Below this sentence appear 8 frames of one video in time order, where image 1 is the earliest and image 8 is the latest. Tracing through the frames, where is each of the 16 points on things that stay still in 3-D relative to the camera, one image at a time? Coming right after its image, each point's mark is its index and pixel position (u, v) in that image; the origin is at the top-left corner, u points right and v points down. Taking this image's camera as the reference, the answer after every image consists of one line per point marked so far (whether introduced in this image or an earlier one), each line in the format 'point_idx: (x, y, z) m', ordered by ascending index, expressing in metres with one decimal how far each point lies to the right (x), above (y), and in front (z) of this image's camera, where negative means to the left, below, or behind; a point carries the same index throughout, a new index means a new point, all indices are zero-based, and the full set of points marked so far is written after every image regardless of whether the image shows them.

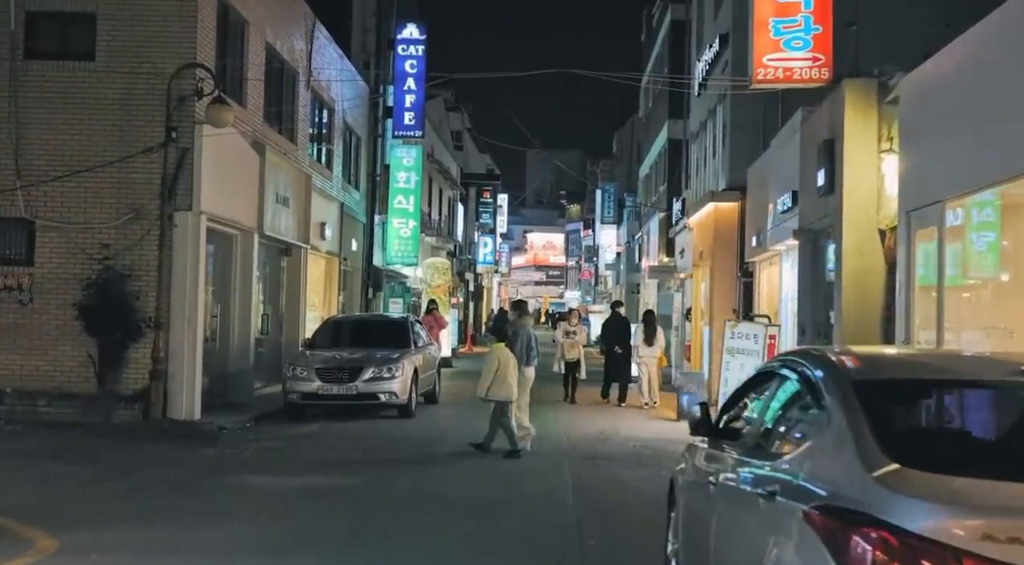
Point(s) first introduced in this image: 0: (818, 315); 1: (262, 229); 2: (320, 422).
0: (+4.1, -0.4, +14.6) m
1: (-4.5, +1.0, +19.6) m
2: (-3.0, -2.2, +17.1) m
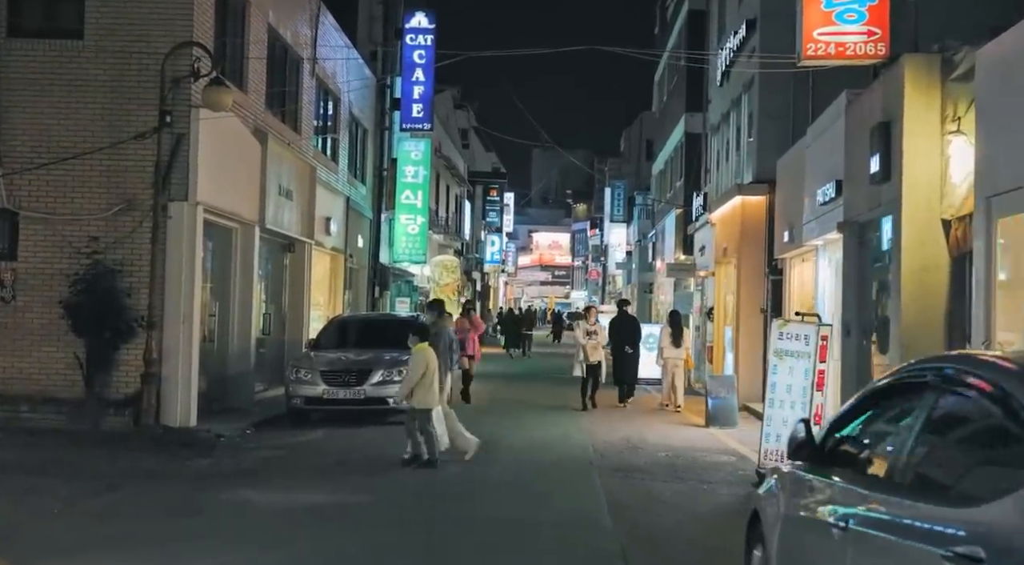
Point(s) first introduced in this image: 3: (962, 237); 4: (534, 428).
0: (+4.3, -0.4, +13.4) m
1: (-4.2, +1.0, +18.5) m
2: (-2.7, -2.1, +16.0) m
3: (+4.4, +0.4, +10.7) m
4: (+0.3, -2.1, +15.7) m
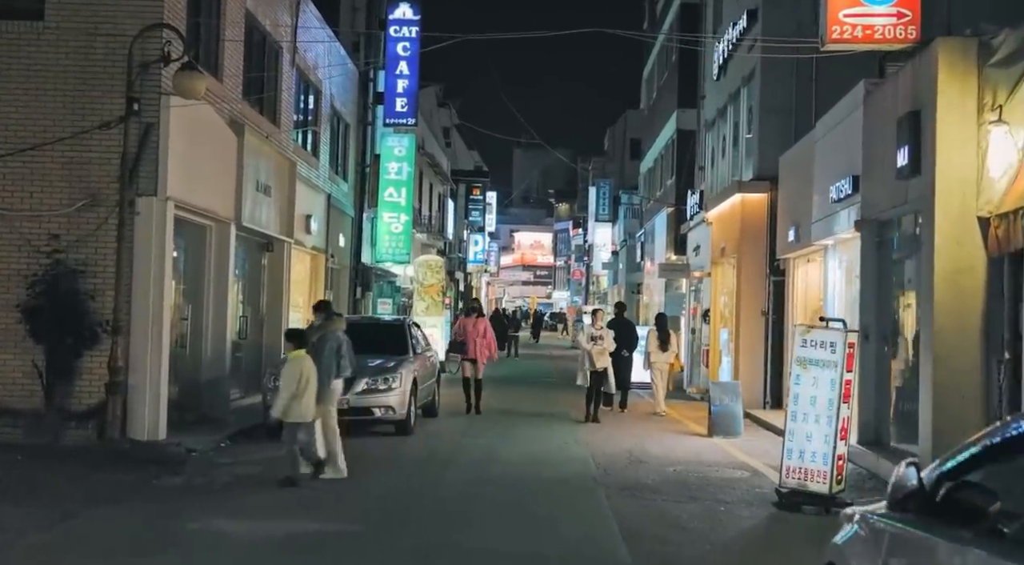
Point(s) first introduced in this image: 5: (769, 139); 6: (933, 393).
0: (+4.3, -0.4, +12.5) m
1: (-4.4, +1.0, +17.4) m
2: (-2.8, -2.2, +15.0) m
3: (+4.4, +0.4, +9.8) m
4: (+0.2, -2.1, +14.7) m
5: (+4.7, +2.6, +19.9) m
6: (+3.9, -1.0, +10.1) m
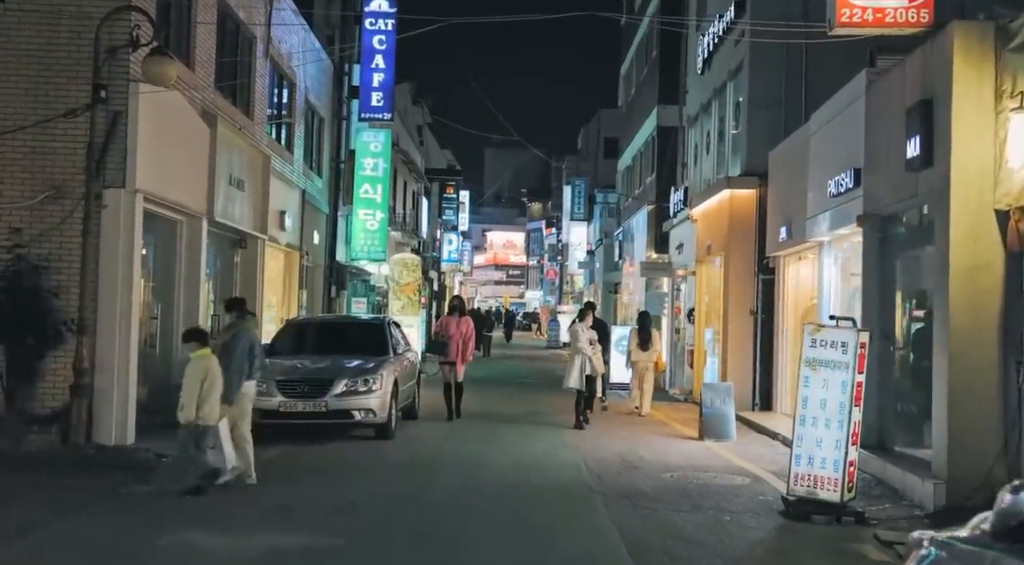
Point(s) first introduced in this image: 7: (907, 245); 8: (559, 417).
0: (+4.2, -0.4, +12.1) m
1: (-4.6, +1.0, +16.7) m
2: (-3.0, -2.1, +14.3) m
3: (+4.4, +0.4, +9.3) m
4: (+0.1, -2.1, +14.1) m
5: (+4.4, +2.6, +19.4) m
6: (+3.9, -1.0, +9.6) m
7: (+4.2, +0.4, +11.6) m
8: (+0.9, -2.4, +19.3) m
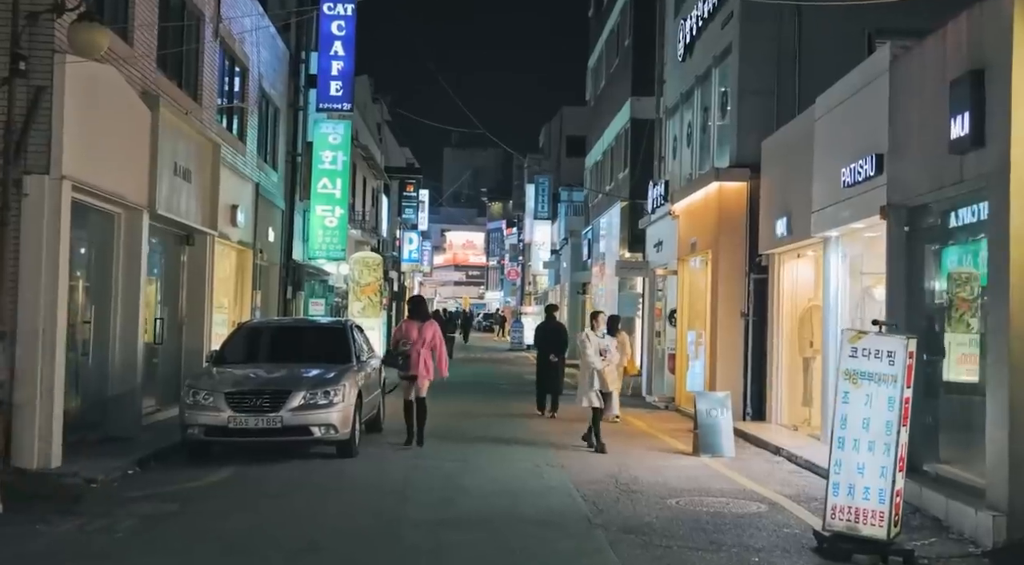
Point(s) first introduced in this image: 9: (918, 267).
0: (+4.0, -0.4, +10.7) m
1: (-5.0, +1.0, +15.1) m
2: (-3.3, -2.1, +12.7) m
3: (+4.3, +0.5, +8.0) m
4: (-0.2, -2.1, +12.6) m
5: (+3.9, +2.6, +18.1) m
6: (+3.8, -1.0, +8.3) m
7: (+4.0, +0.4, +10.2) m
8: (+0.4, -2.4, +17.8) m
9: (+4.0, +0.1, +10.7) m
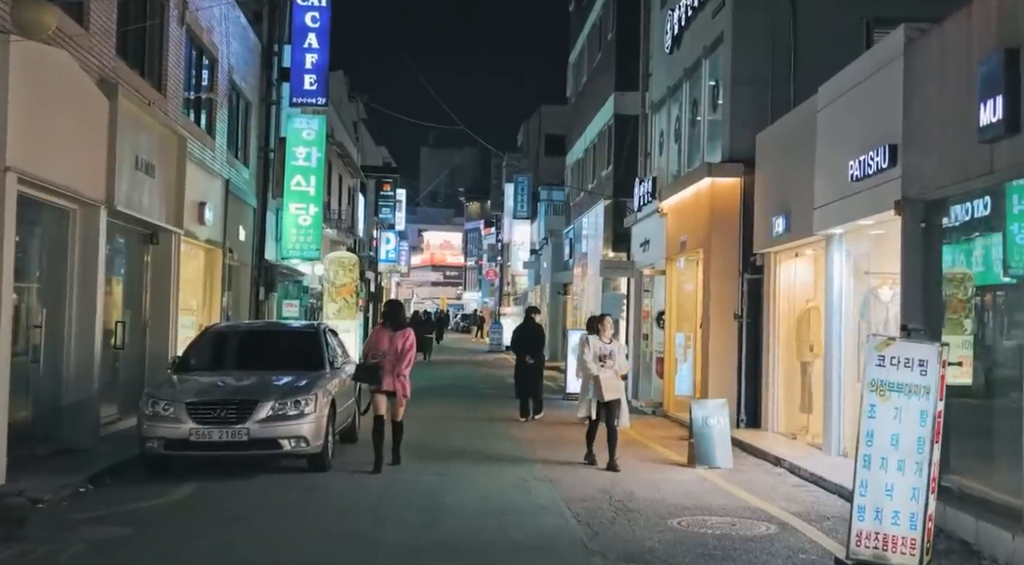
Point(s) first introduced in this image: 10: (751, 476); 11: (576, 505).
0: (+3.9, -0.4, +9.9) m
1: (-5.2, +1.0, +14.1) m
2: (-3.4, -2.1, +11.8) m
3: (+4.2, +0.5, +7.2) m
4: (-0.4, -2.1, +11.7) m
5: (+3.6, +2.6, +17.3) m
6: (+3.7, -1.0, +7.5) m
7: (+3.9, +0.4, +9.5) m
8: (+0.2, -2.4, +17.0) m
9: (+3.9, +0.1, +9.9) m
10: (+2.7, -2.2, +12.5) m
11: (+0.6, -2.1, +10.3) m
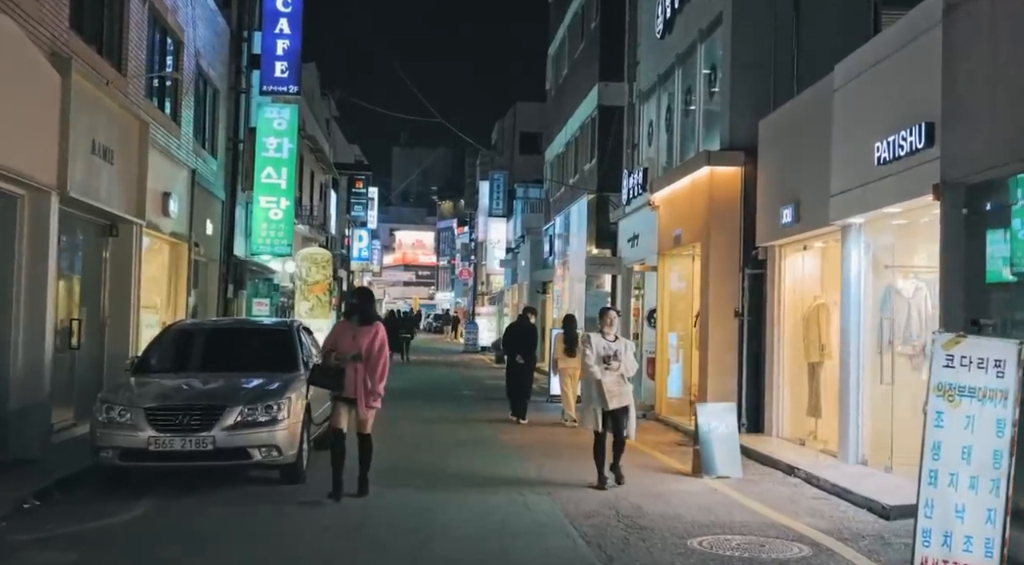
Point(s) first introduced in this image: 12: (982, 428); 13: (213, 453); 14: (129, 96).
0: (+3.9, -0.3, +9.0) m
1: (-5.3, +1.1, +12.9) m
2: (-3.5, -2.1, +10.6) m
3: (+4.3, +0.5, +6.3) m
4: (-0.4, -2.0, +10.6) m
5: (+3.4, +2.7, +16.3) m
6: (+3.8, -0.9, +6.5) m
7: (+3.9, +0.5, +8.5) m
8: (0.0, -2.3, +15.9) m
9: (+3.9, +0.2, +9.0) m
10: (+2.7, -2.2, +11.5) m
11: (+0.6, -2.0, +9.2) m
12: (+2.7, -0.8, +6.3) m
13: (-2.9, -1.6, +10.5) m
14: (-5.6, +2.8, +16.0) m
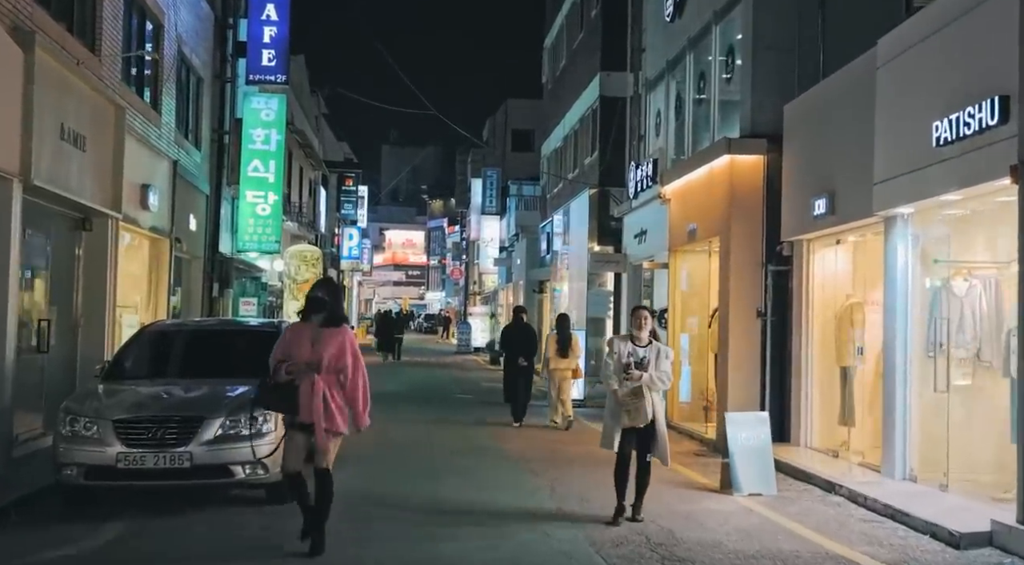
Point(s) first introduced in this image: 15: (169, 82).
0: (+4.0, -0.3, +7.8) m
1: (-5.2, +1.1, +11.6) m
2: (-3.4, -2.0, +9.4) m
3: (+4.5, +0.6, +5.1) m
4: (-0.3, -2.0, +9.5) m
5: (+3.5, +2.7, +15.2) m
6: (+3.9, -0.9, +5.4) m
7: (+4.1, +0.5, +7.4) m
8: (0.0, -2.3, +14.7) m
9: (+4.0, +0.2, +7.8) m
10: (+2.8, -2.1, +10.4) m
11: (+0.7, -2.0, +8.1) m
12: (+2.9, -0.8, +5.2) m
13: (-2.8, -1.6, +9.3) m
14: (-5.6, +2.8, +14.8) m
15: (-6.1, +3.6, +19.3) m
